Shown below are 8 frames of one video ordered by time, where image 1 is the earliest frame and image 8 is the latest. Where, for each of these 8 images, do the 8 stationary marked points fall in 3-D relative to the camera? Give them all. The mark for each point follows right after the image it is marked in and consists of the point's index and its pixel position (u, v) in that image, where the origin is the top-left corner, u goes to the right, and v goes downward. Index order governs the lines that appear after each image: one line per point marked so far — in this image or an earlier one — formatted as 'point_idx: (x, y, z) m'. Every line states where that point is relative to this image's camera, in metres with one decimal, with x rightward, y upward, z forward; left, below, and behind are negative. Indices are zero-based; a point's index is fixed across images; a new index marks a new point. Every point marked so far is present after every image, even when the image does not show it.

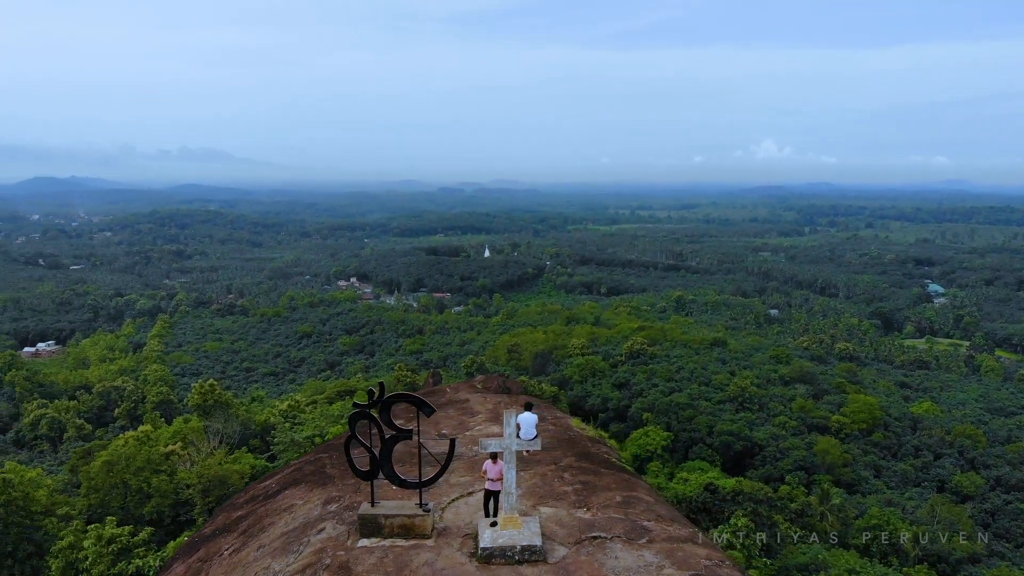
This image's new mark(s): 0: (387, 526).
0: (-1.0, -1.8, +6.2) m
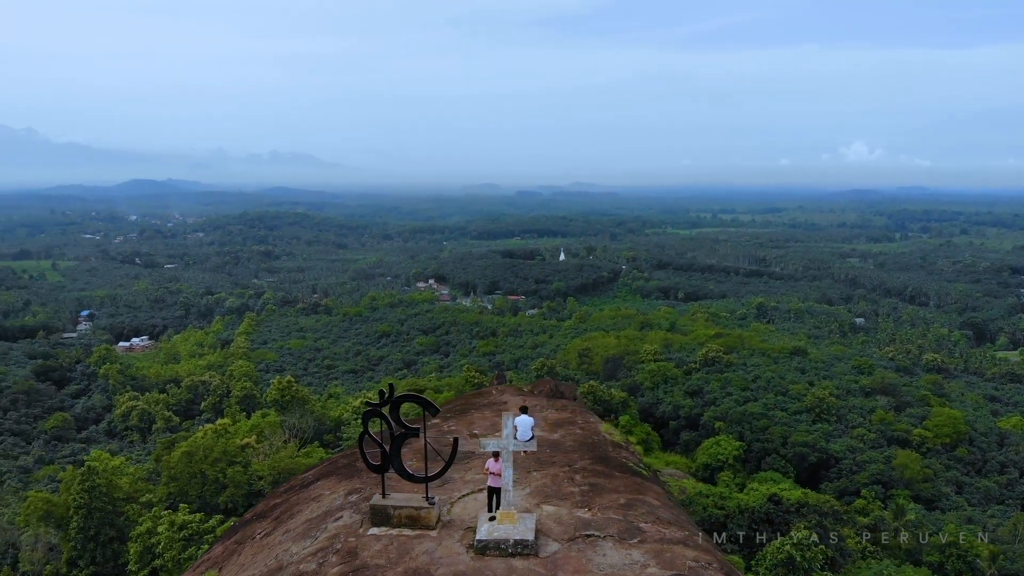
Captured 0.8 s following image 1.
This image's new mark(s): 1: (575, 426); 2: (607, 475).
0: (-1.0, -1.9, +6.7) m
1: (+0.9, -2.1, +12.0) m
2: (+1.0, -2.0, +8.6) m
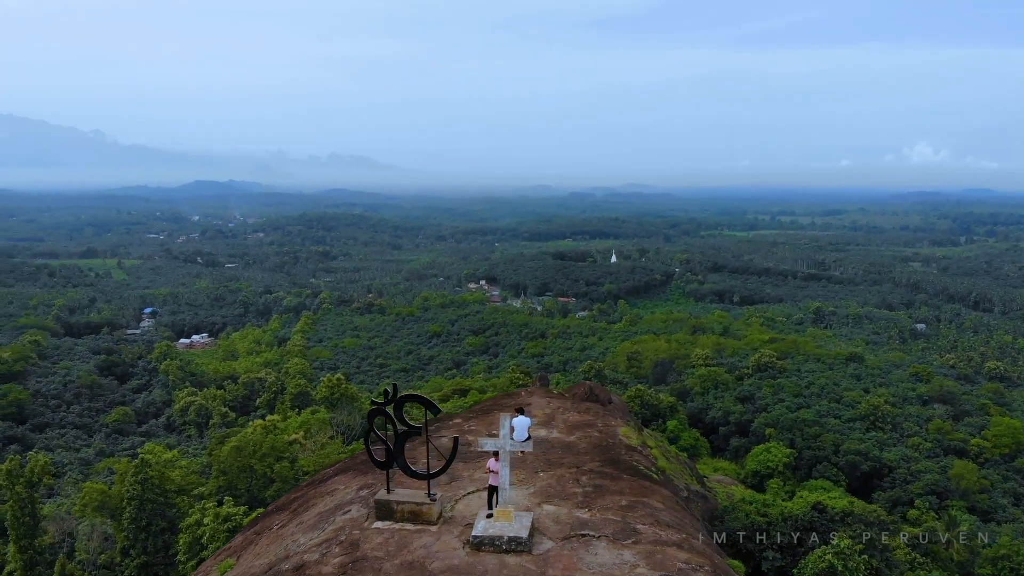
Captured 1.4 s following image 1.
0: (-1.0, -1.9, +6.9) m
1: (+1.2, -2.2, +12.2) m
2: (+1.1, -2.1, +8.8) m
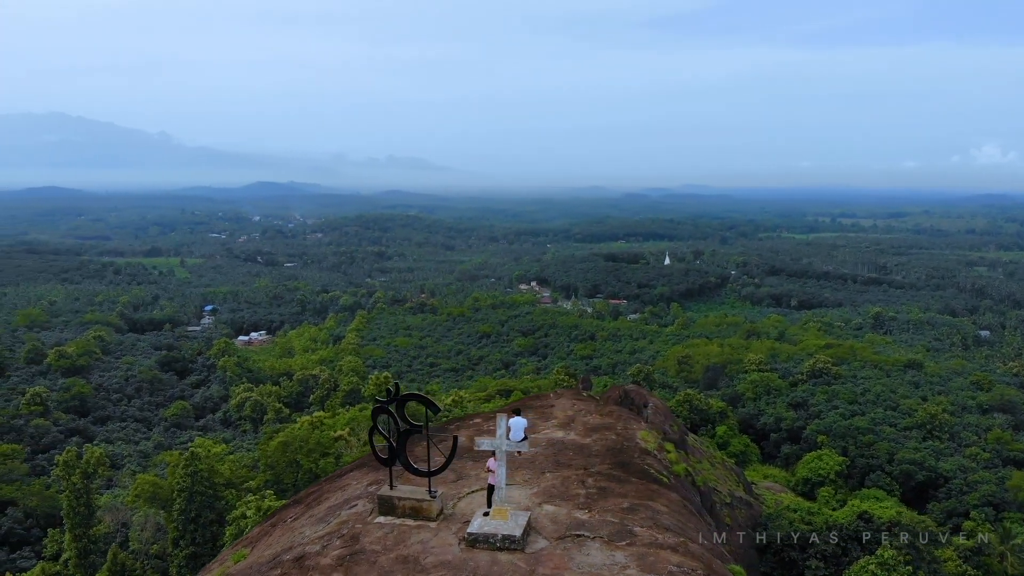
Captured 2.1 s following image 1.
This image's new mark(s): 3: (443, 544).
0: (-1.0, -2.0, +7.1) m
1: (+1.5, -2.2, +12.2) m
2: (+1.2, -2.1, +8.8) m
3: (-0.6, -2.1, +6.5) m
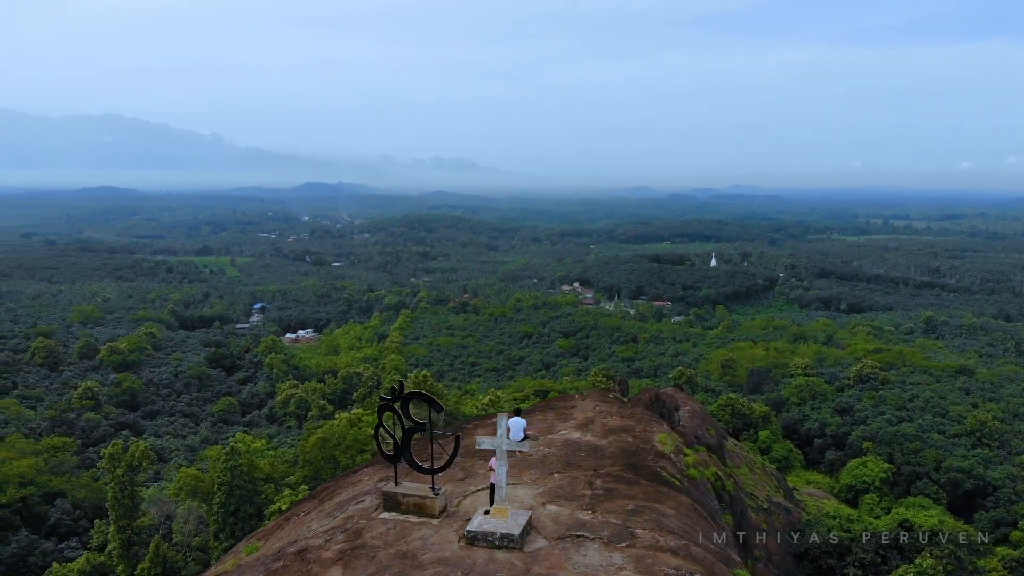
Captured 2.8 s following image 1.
0: (-1.0, -2.0, +7.2) m
1: (+1.8, -2.2, +12.2) m
2: (+1.3, -2.2, +8.8) m
3: (-0.6, -2.1, +6.6) m
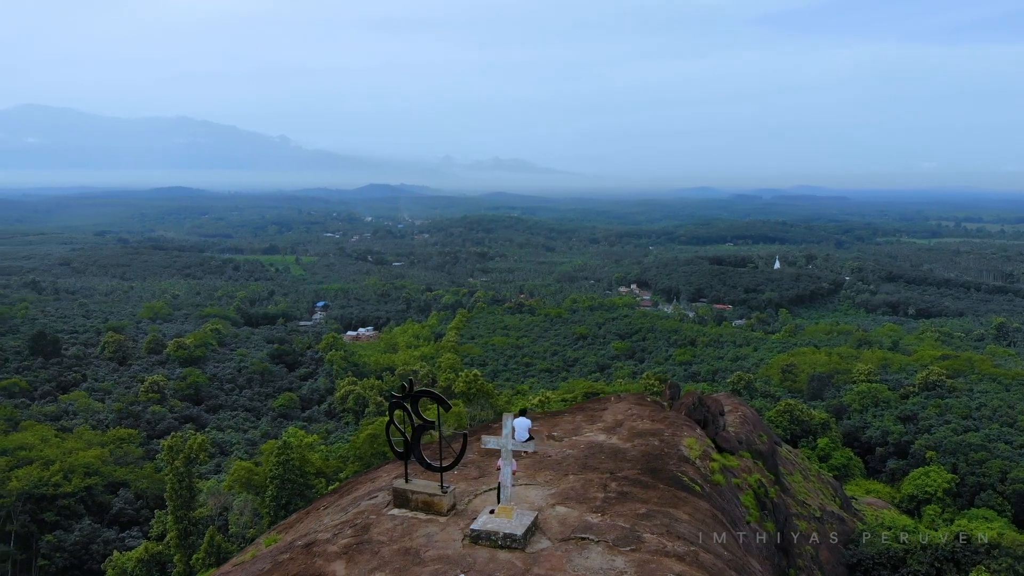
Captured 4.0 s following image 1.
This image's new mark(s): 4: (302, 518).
0: (-0.9, -2.0, +7.3) m
1: (+2.2, -2.3, +12.1) m
2: (+1.5, -2.2, +8.7) m
3: (-0.6, -2.1, +6.7) m
4: (-2.3, -2.6, +8.9) m
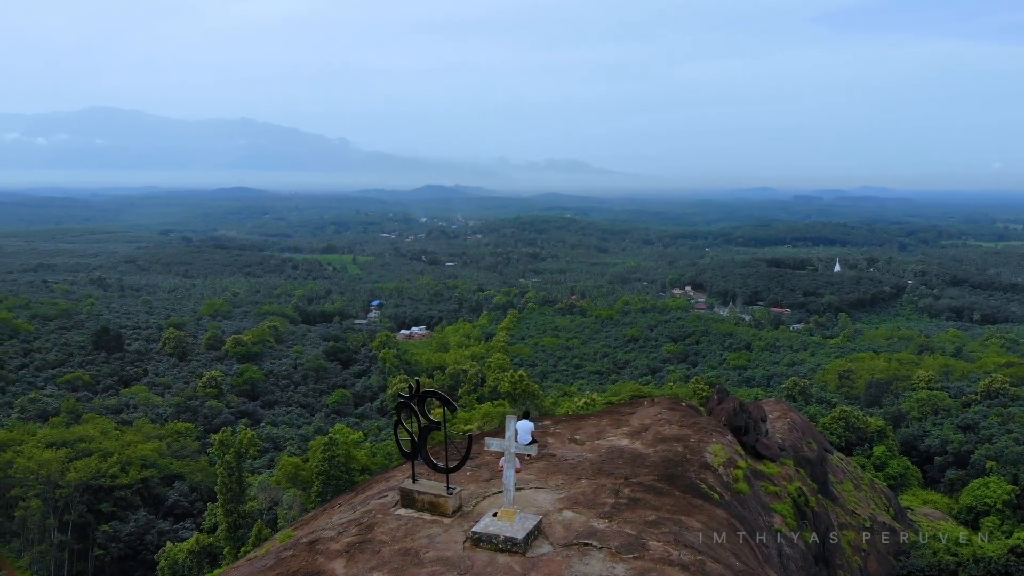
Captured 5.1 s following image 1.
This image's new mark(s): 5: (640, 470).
0: (-0.9, -2.0, +7.3) m
1: (+2.5, -2.3, +11.9) m
2: (+1.6, -2.2, +8.6) m
3: (-0.5, -2.1, +6.7) m
4: (-2.2, -2.6, +9.0) m
5: (+1.6, -2.2, +9.6) m
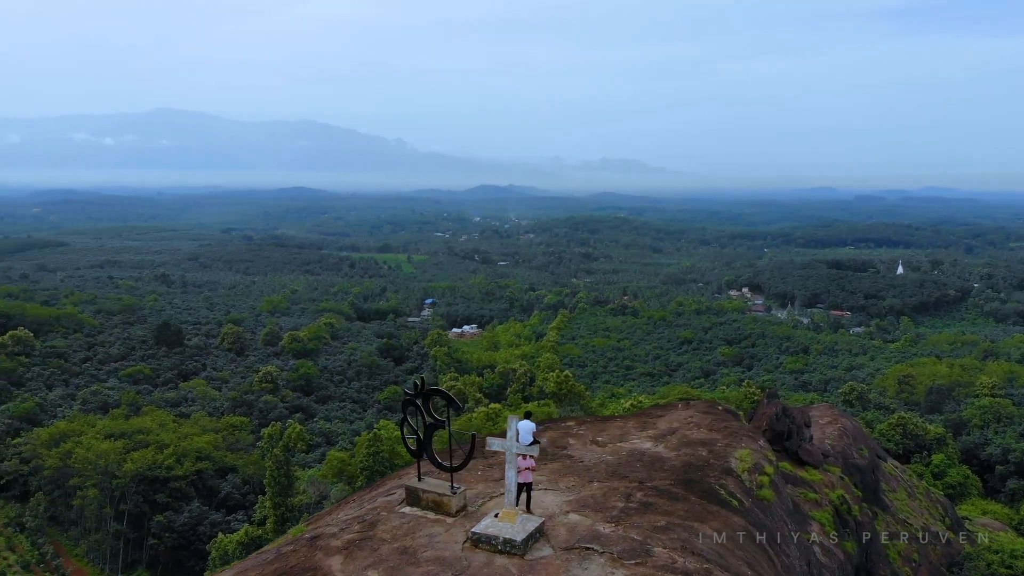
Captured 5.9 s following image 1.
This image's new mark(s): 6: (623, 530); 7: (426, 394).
0: (-0.8, -1.9, +7.3) m
1: (+2.8, -2.3, +11.7) m
2: (+1.7, -2.2, +8.4) m
3: (-0.5, -2.1, +6.6) m
4: (-2.0, -2.6, +9.0) m
5: (+1.7, -2.2, +9.4) m
6: (+1.0, -2.2, +7.1) m
7: (-0.8, -1.0, +7.2) m
